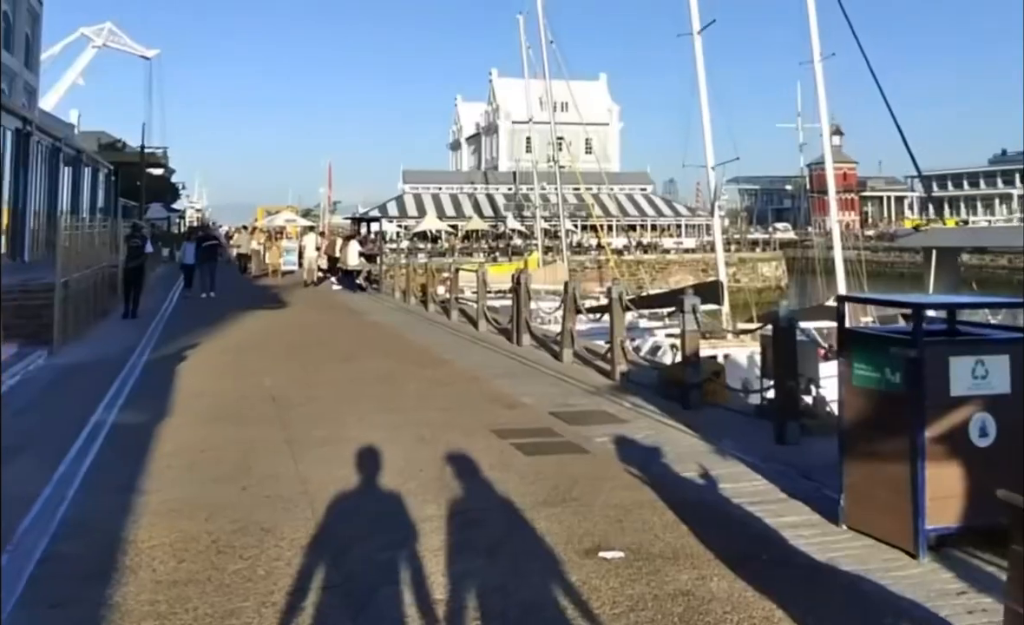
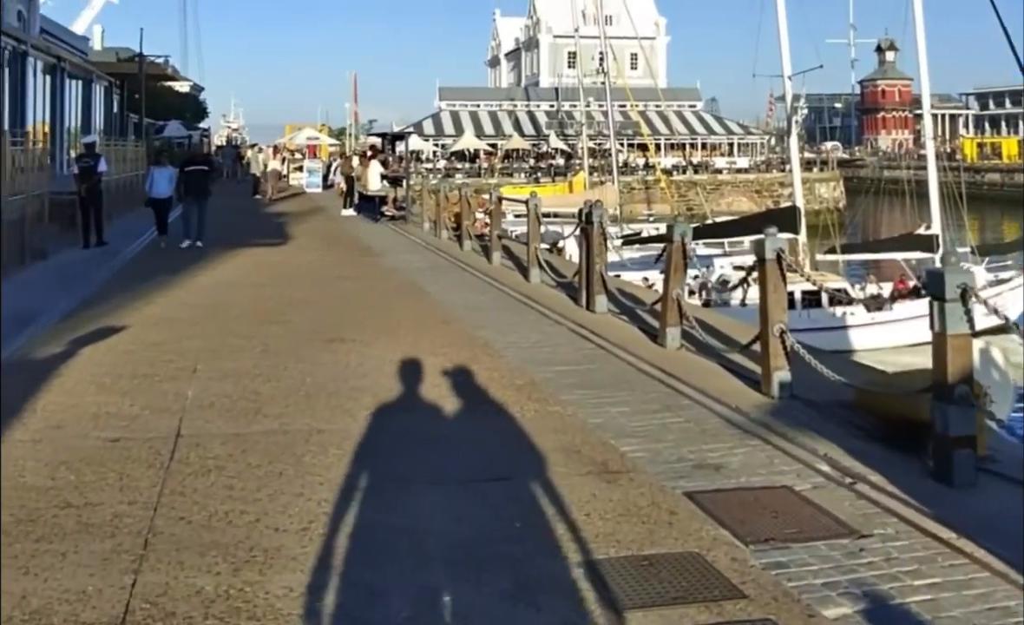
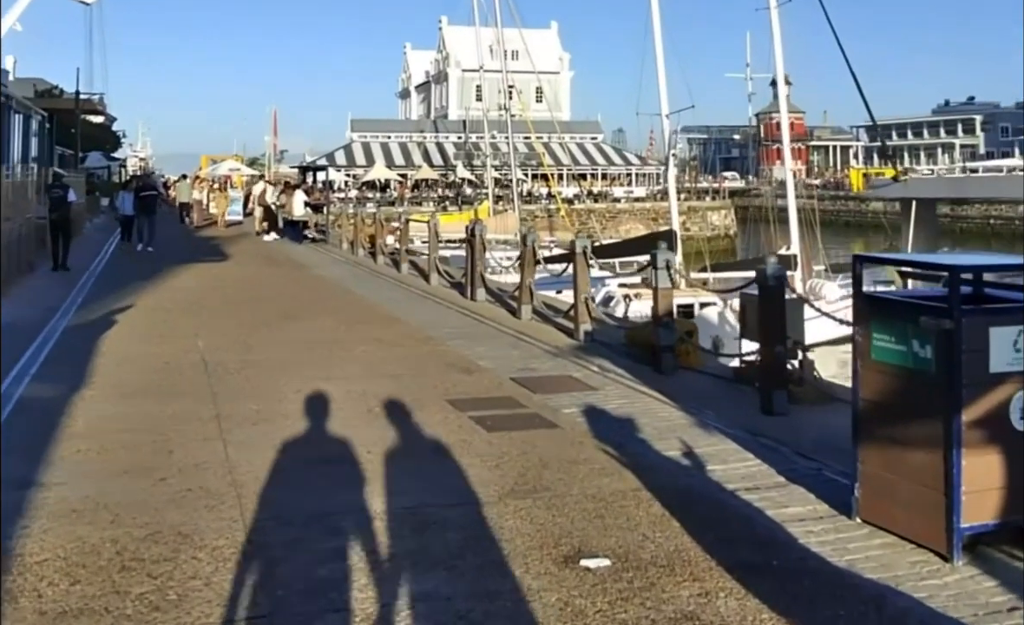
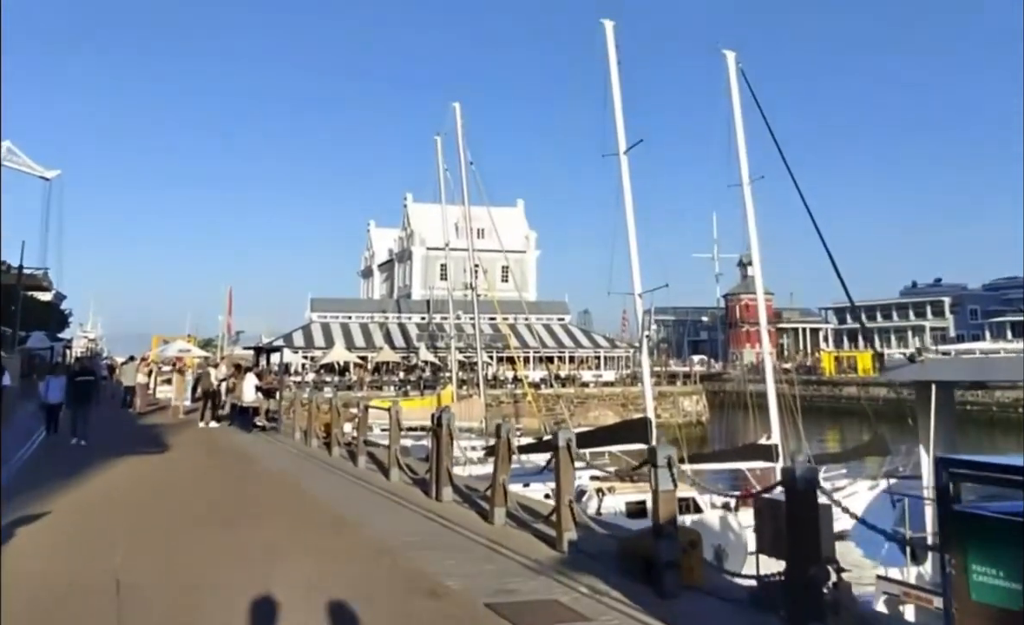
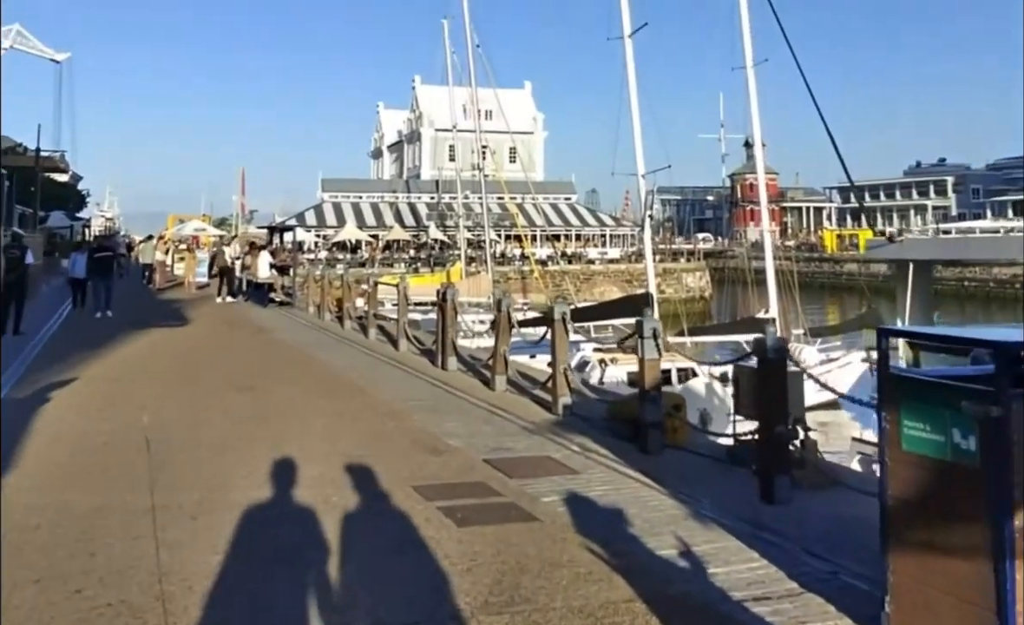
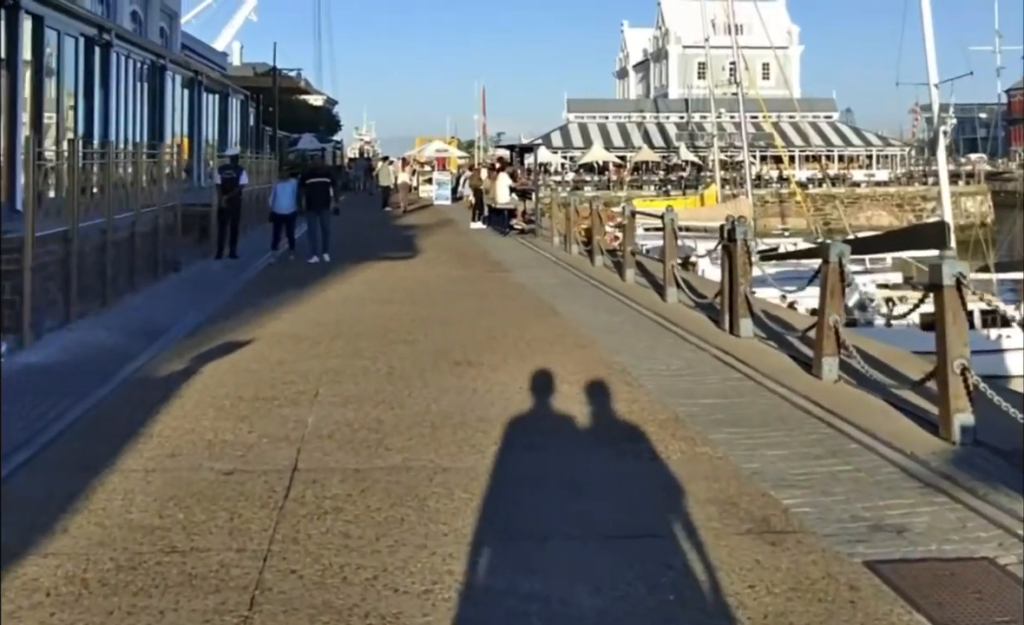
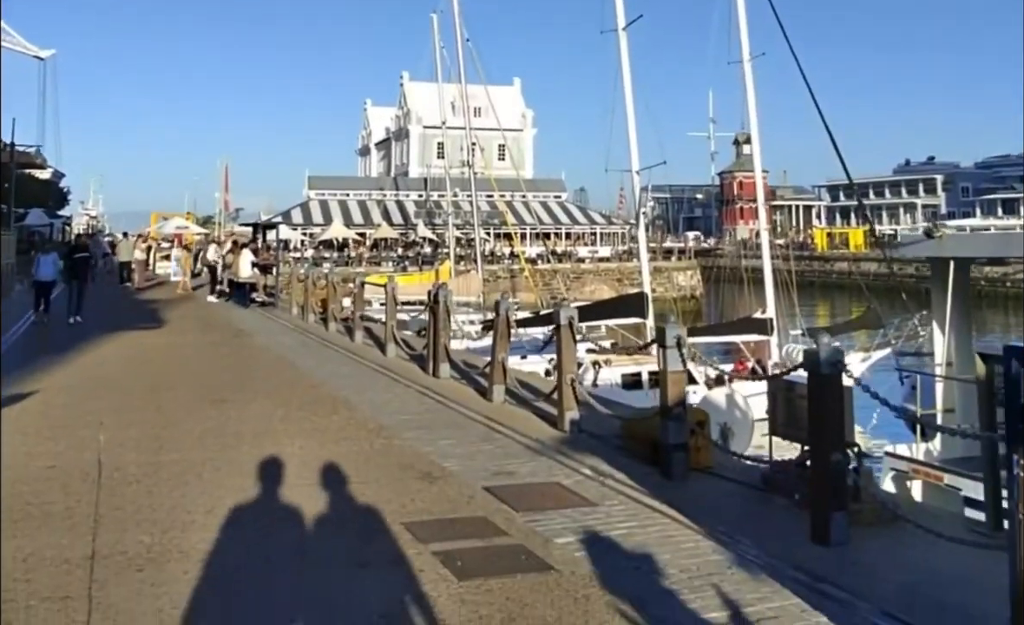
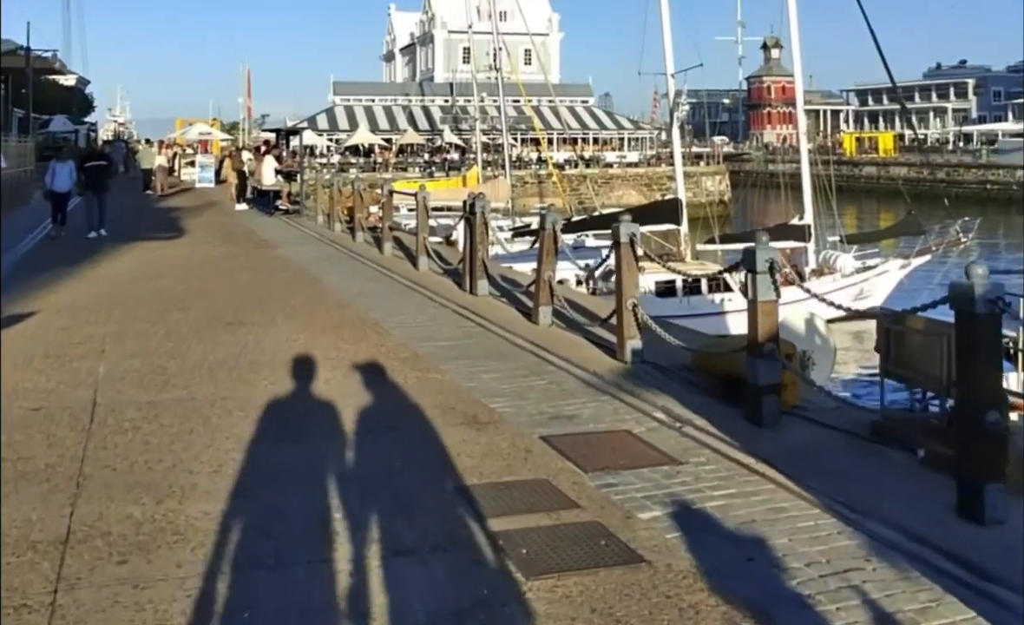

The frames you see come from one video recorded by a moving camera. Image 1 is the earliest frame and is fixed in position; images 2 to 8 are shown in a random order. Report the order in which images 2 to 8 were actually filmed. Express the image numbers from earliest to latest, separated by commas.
3, 5, 4, 7, 8, 2, 6
